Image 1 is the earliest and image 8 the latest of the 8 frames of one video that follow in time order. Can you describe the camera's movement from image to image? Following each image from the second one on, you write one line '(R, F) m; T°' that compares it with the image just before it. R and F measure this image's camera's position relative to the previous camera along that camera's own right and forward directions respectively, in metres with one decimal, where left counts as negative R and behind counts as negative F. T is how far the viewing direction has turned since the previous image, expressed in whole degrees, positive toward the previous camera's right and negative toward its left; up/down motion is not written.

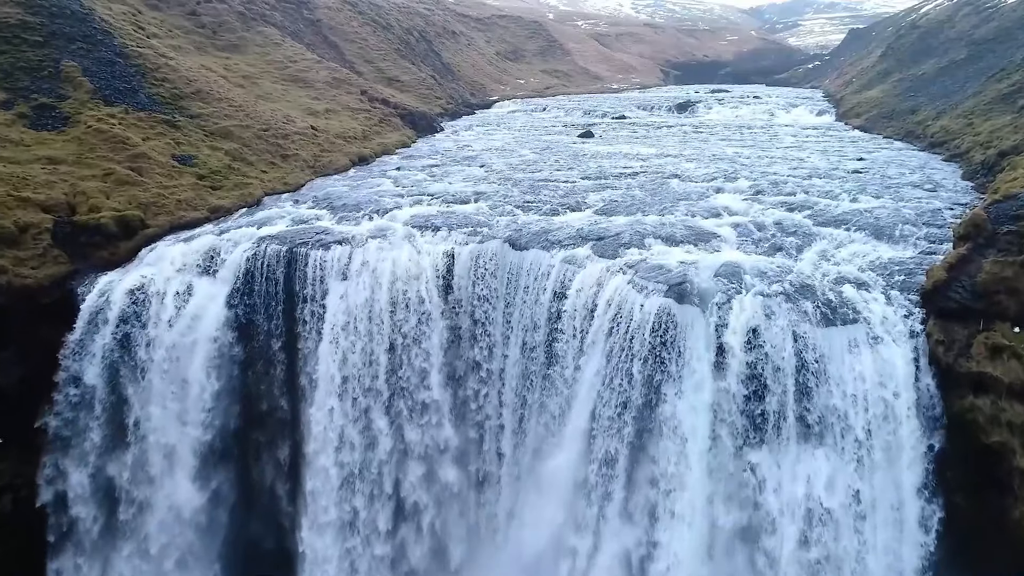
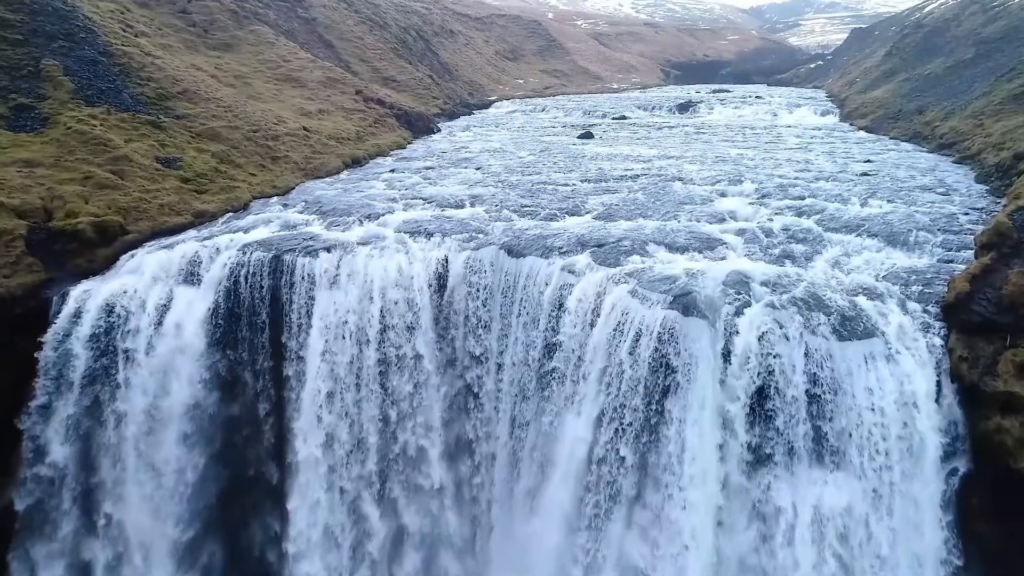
(+0.1, +1.0) m; 0°
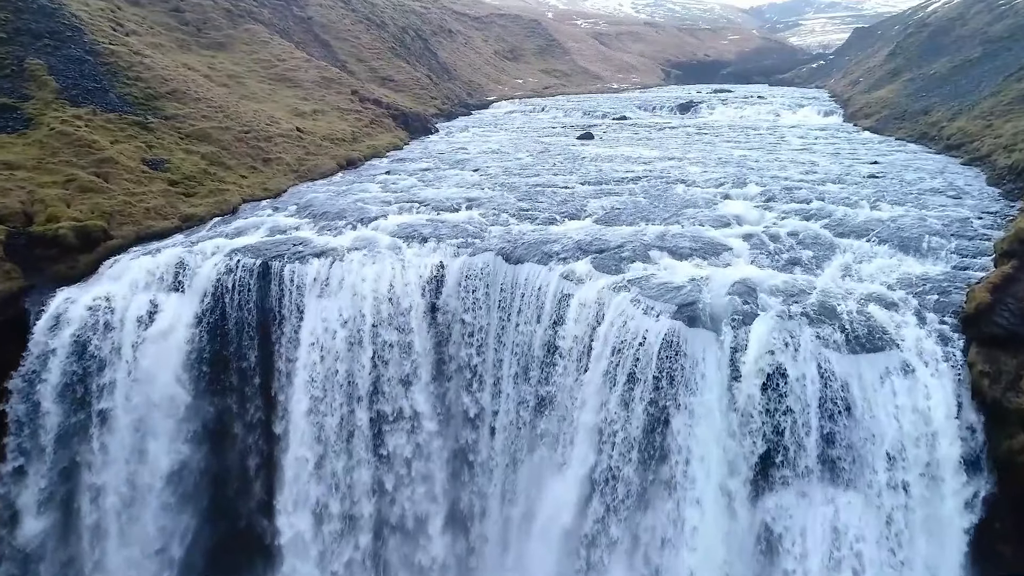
(+0.1, +0.8) m; 0°
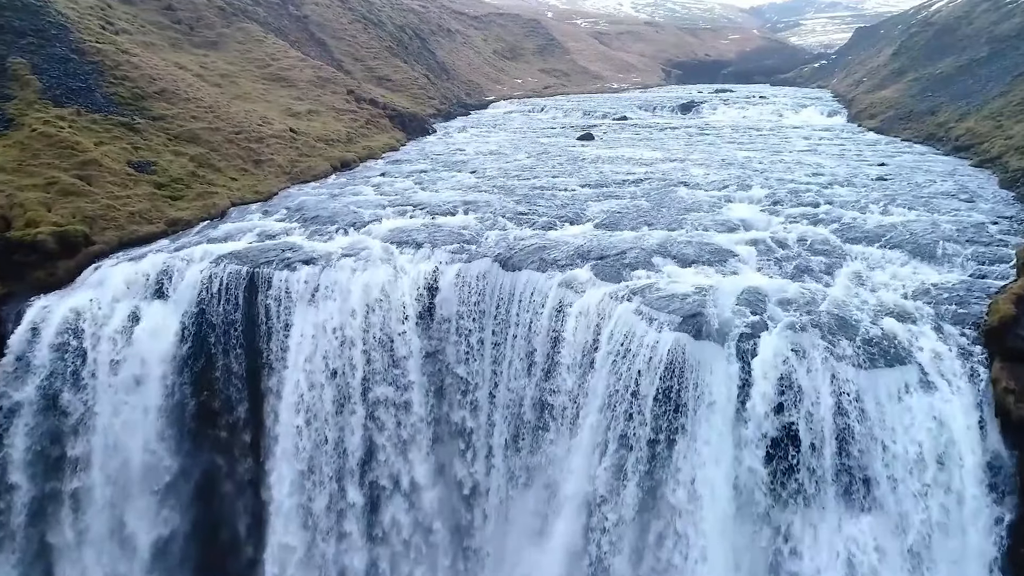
(+0.1, +0.8) m; 0°
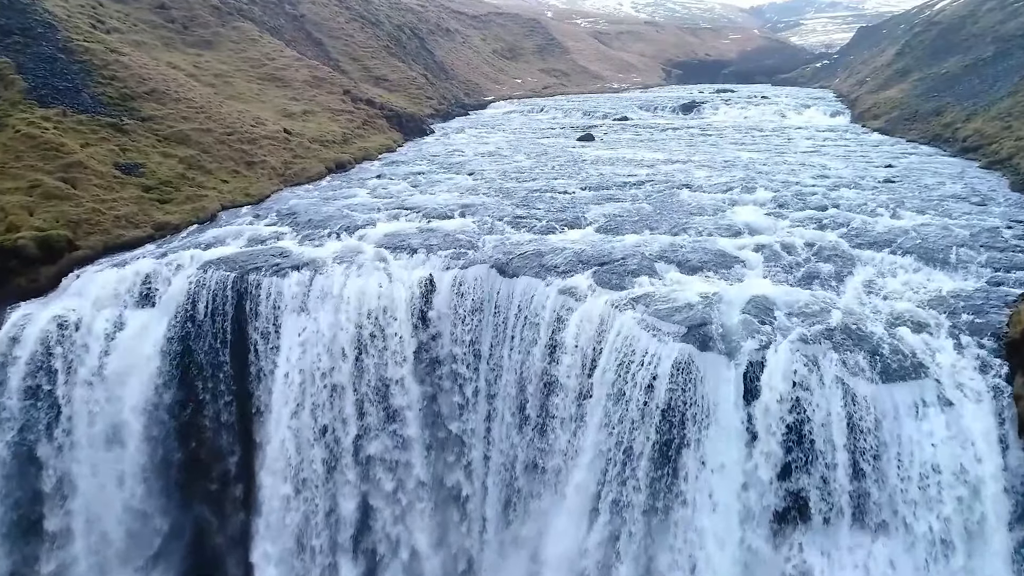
(+0.1, +0.7) m; 0°
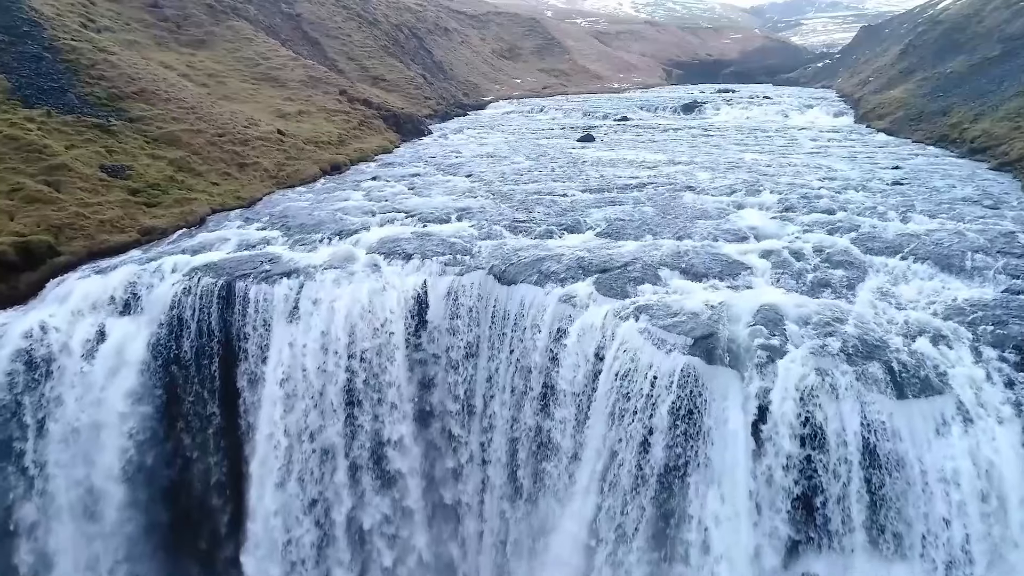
(+0.1, +0.7) m; 0°
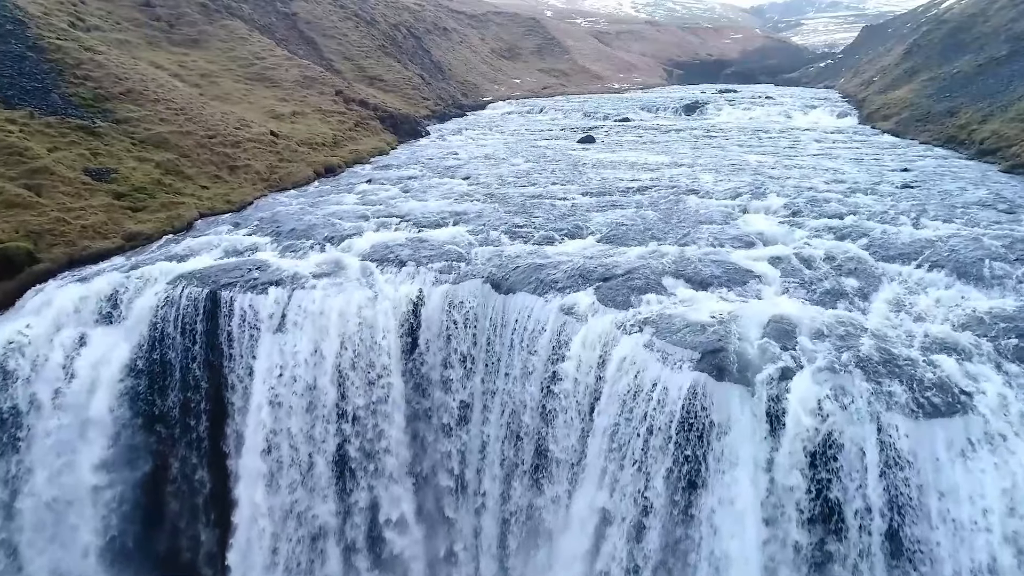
(+0.1, +0.8) m; 0°
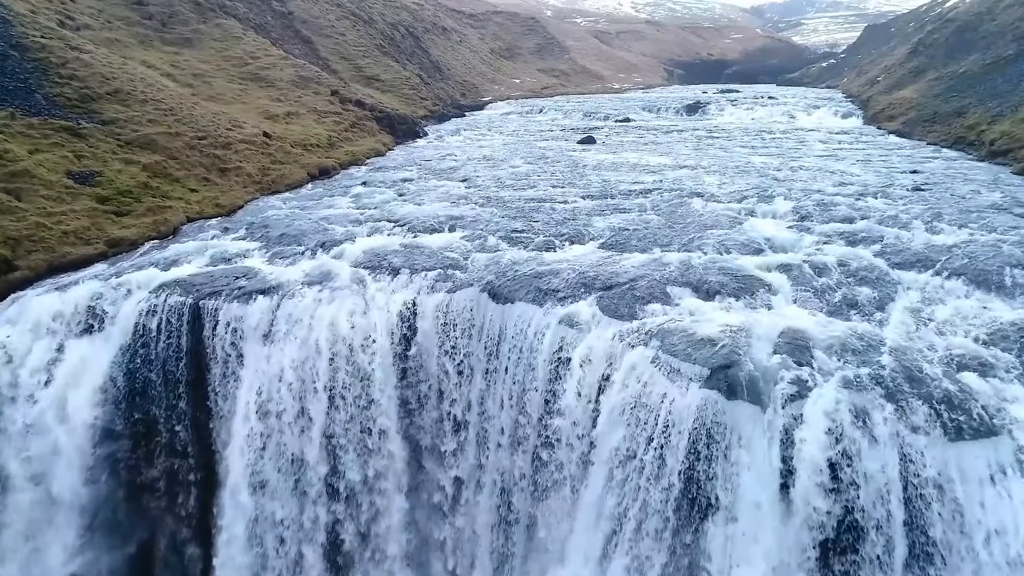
(0.0, +0.8) m; 0°
